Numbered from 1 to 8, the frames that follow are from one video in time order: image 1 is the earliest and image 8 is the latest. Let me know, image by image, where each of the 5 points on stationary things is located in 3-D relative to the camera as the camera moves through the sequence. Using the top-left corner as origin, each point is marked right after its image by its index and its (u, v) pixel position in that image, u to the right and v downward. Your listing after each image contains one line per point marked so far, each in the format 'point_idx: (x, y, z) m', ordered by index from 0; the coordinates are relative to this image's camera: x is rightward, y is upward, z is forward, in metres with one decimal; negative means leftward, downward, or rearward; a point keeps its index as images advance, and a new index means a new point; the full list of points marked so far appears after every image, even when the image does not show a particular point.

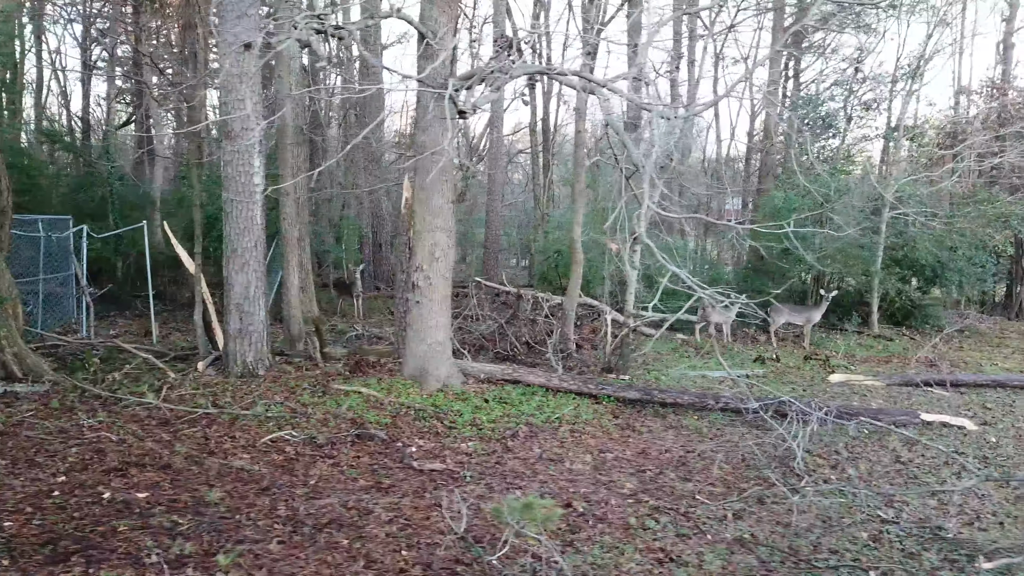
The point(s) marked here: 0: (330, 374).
0: (-1.8, -0.8, +7.8) m
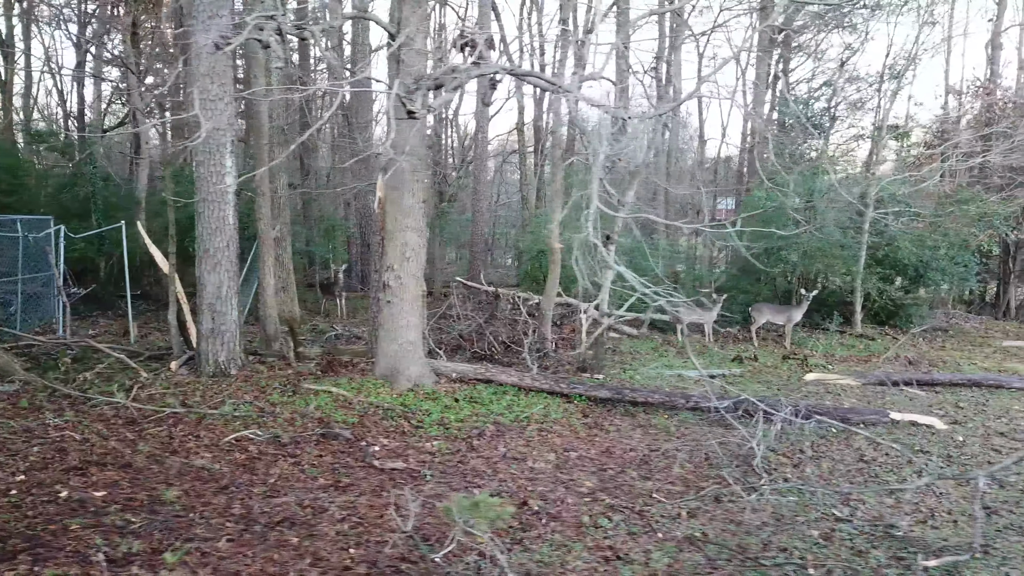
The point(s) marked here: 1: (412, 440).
0: (-2.1, -0.8, +7.8) m
1: (-0.8, -1.2, +6.4) m
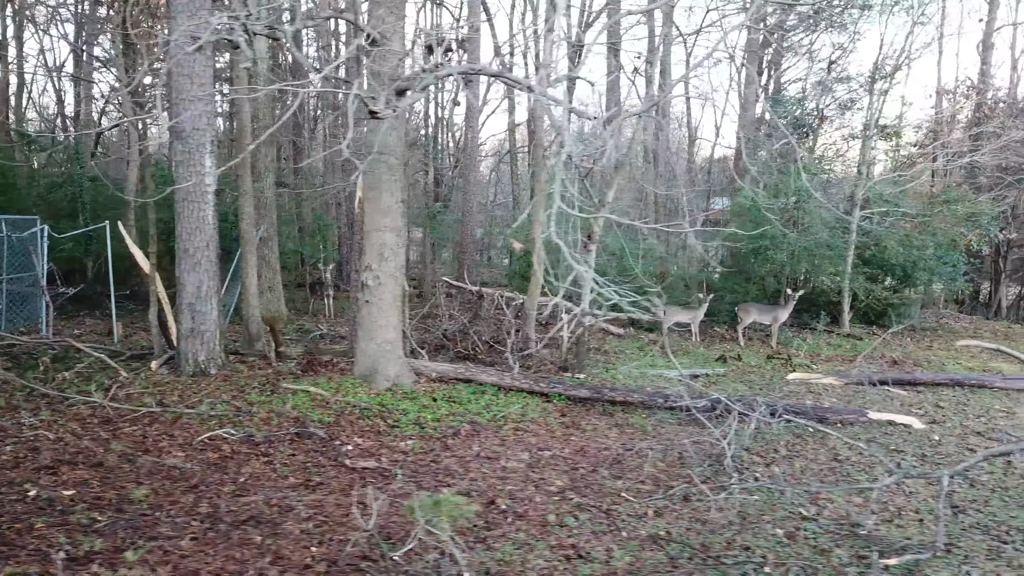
0: (-2.3, -0.8, +7.9) m
1: (-1.0, -1.2, +6.4) m
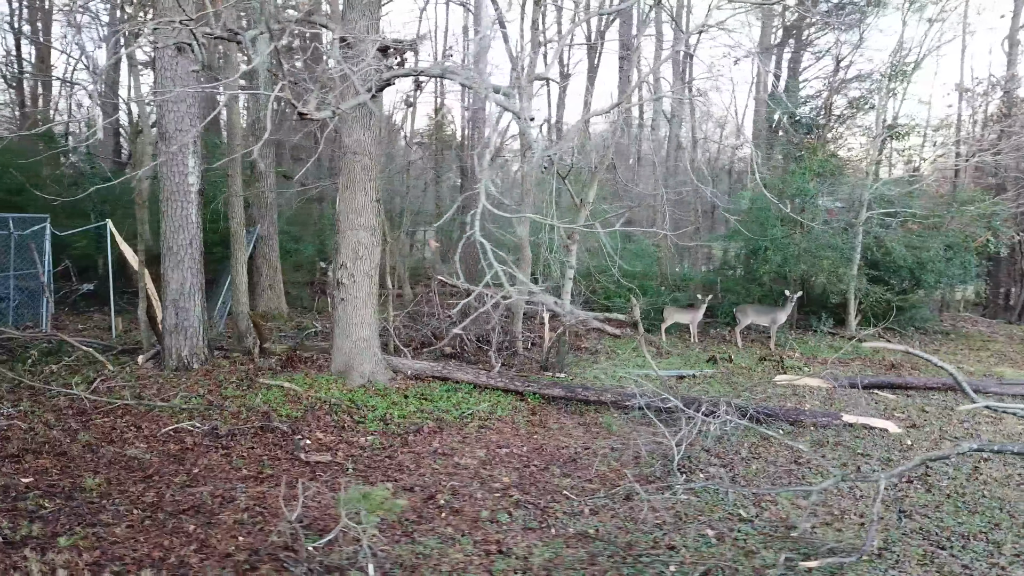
0: (-2.5, -0.8, +8.0) m
1: (-1.3, -1.2, +6.5) m
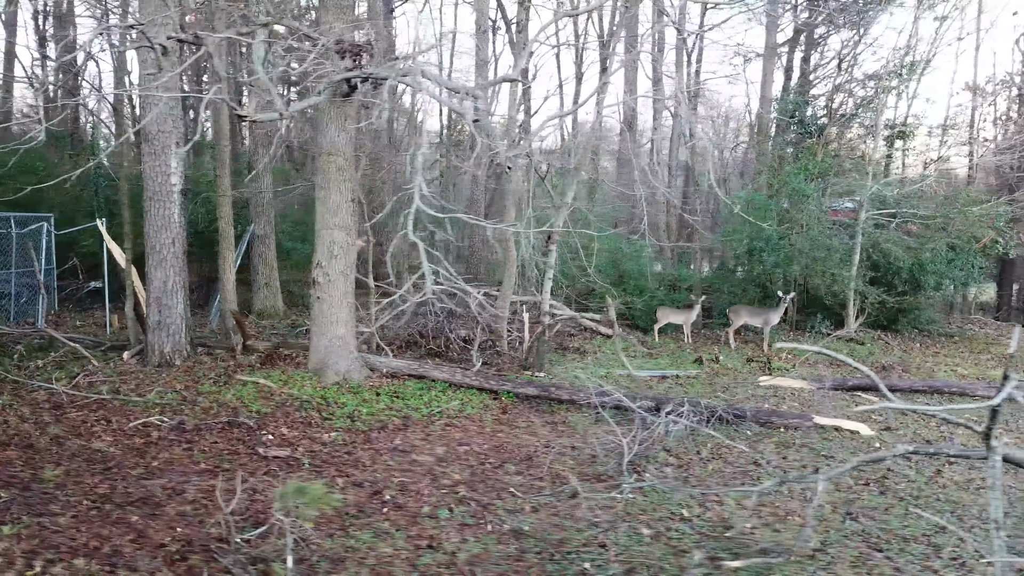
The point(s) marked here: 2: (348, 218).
0: (-2.8, -0.8, +8.2) m
1: (-1.6, -1.2, +6.6) m
2: (-1.6, +0.7, +7.8) m
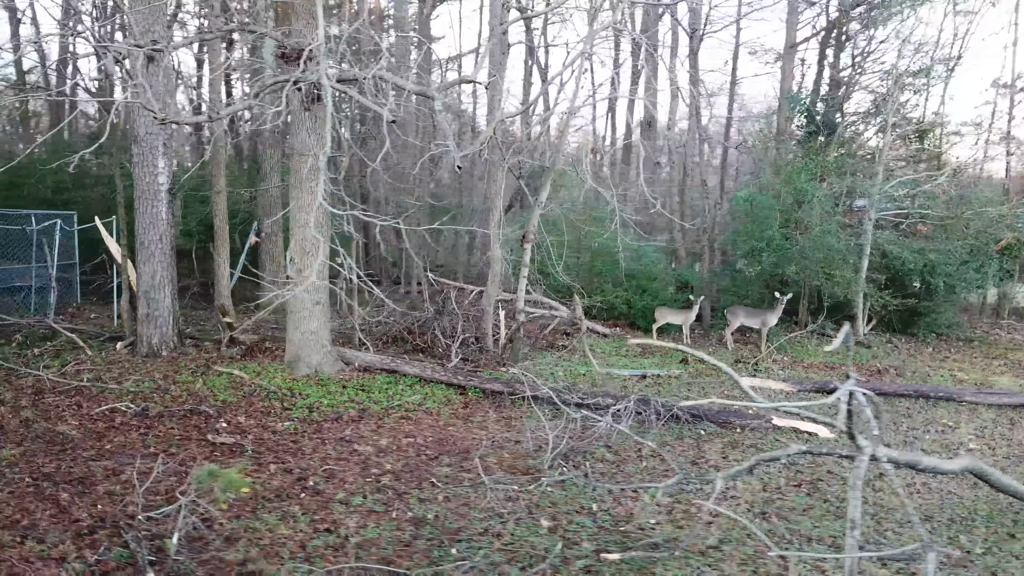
0: (-3.1, -0.7, +8.5) m
1: (-2.1, -1.1, +6.9) m
2: (-1.9, +0.7, +8.1) m
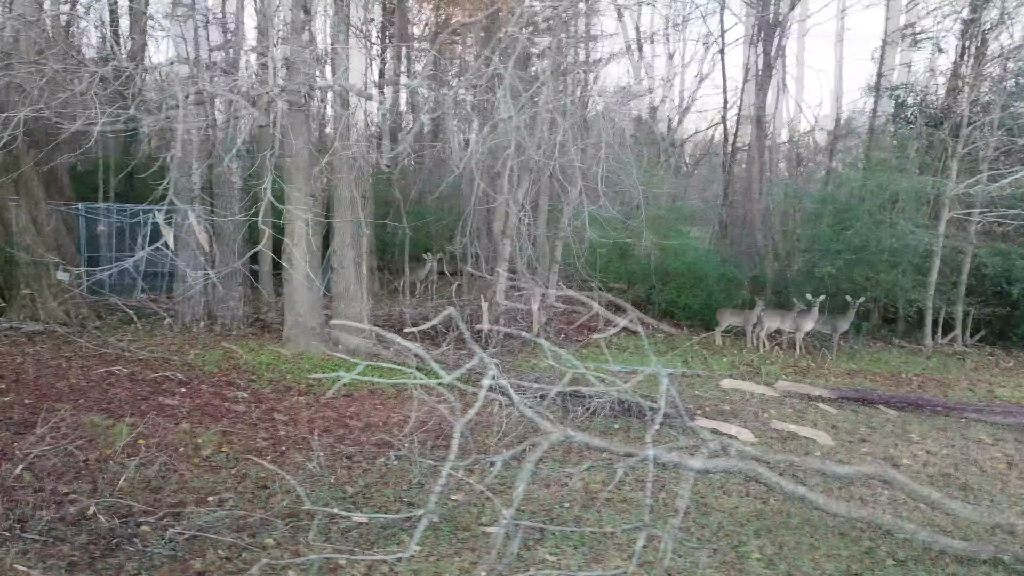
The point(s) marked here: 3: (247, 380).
0: (-2.7, -0.6, +9.5) m
1: (-2.1, -1.0, +7.6) m
2: (-1.7, +0.8, +8.8) m
3: (-2.6, -0.9, +8.0) m
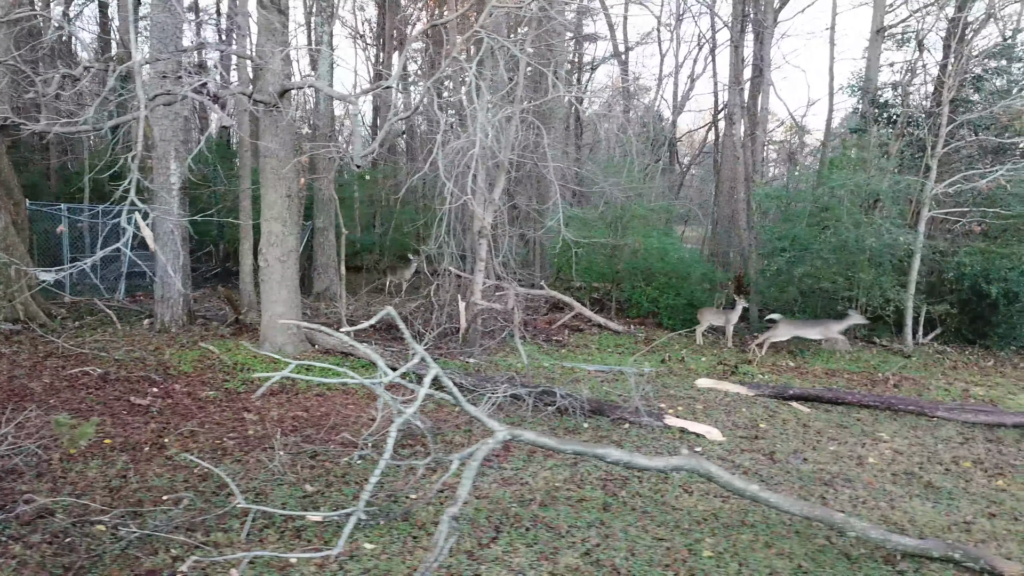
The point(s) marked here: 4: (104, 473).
0: (-3.6, -0.6, +9.7) m
1: (-3.0, -1.0, +7.9) m
2: (-2.5, +0.9, +9.0) m
3: (-3.5, -0.9, +8.2) m
4: (-2.8, -1.3, +5.5) m
